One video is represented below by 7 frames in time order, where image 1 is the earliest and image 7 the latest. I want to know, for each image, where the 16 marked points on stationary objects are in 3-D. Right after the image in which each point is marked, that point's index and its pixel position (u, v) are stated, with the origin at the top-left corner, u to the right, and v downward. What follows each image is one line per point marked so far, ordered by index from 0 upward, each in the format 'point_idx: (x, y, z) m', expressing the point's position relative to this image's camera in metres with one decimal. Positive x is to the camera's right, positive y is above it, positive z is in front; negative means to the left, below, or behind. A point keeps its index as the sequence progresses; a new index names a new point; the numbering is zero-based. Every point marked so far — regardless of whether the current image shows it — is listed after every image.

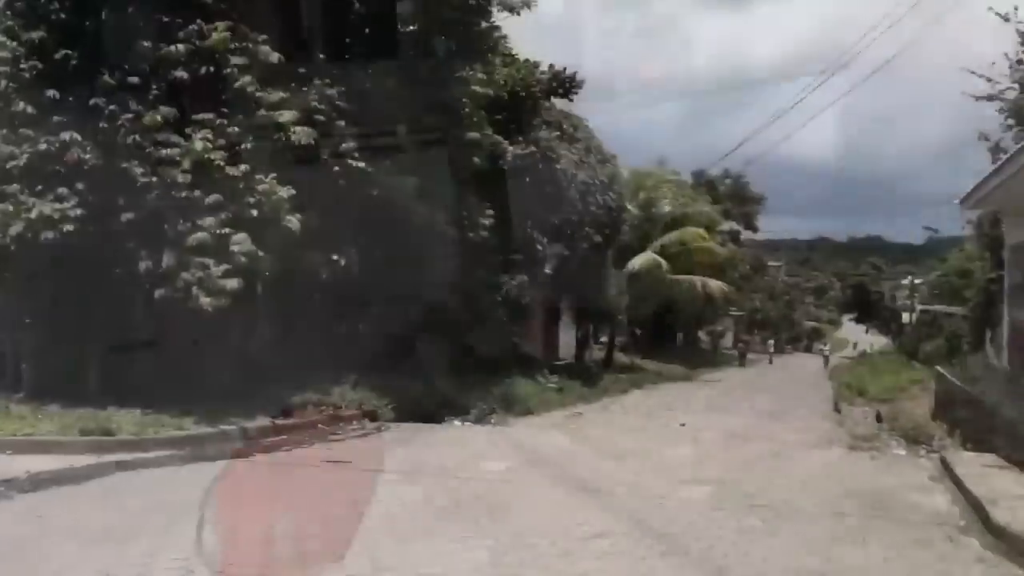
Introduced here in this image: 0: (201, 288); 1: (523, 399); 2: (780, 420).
0: (-3.8, 0.0, +11.0) m
1: (+0.1, -2.1, +17.5) m
2: (+5.1, -2.5, +17.3) m
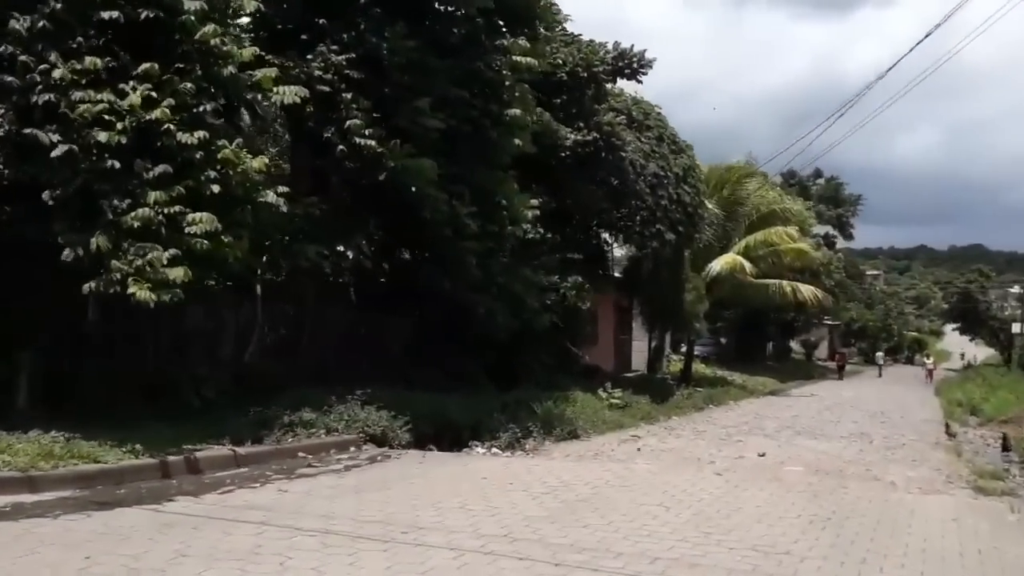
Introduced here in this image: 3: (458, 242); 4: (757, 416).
0: (-3.7, +0.1, +8.8) m
1: (+0.9, -2.1, +14.9) m
2: (+5.8, -2.6, +14.2) m
3: (-0.9, +0.8, +14.6) m
4: (+5.2, -2.8, +19.4) m
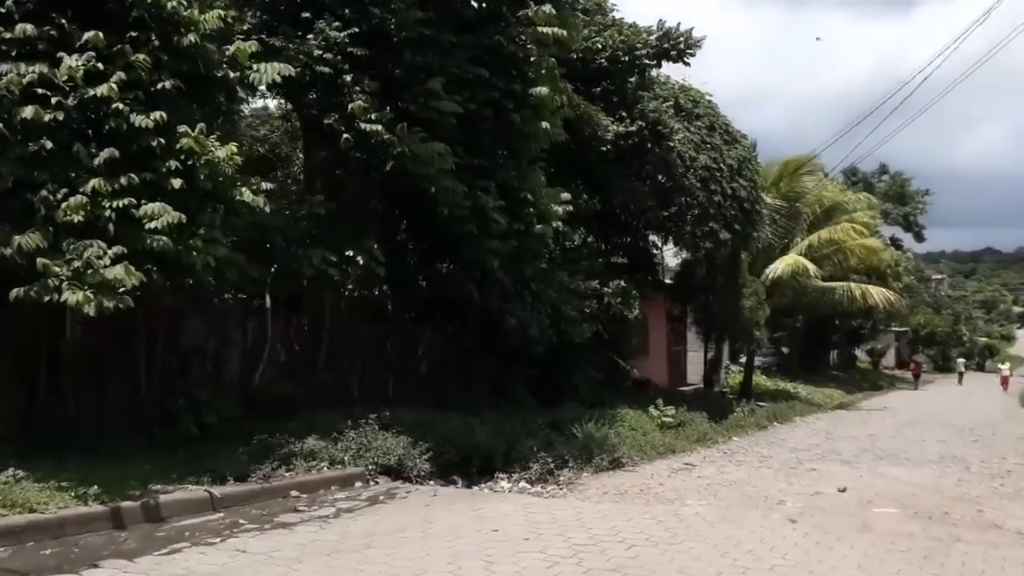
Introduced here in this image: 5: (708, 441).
0: (-3.5, 0.0, +7.3) m
1: (+1.4, -2.2, +13.1) m
2: (+6.3, -2.6, +12.1) m
3: (-0.4, +0.6, +12.9) m
4: (+6.1, -2.8, +17.3) m
5: (+3.6, -2.8, +16.3) m
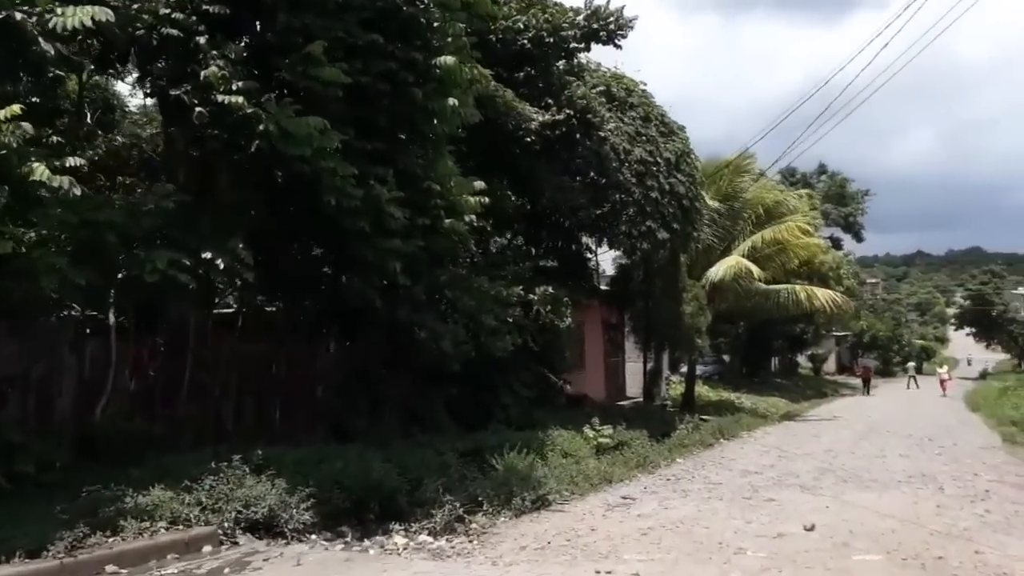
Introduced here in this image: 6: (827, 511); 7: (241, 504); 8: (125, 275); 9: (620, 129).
0: (-4.3, -0.1, +5.0) m
1: (+0.3, -2.3, +11.0) m
2: (+5.2, -2.5, +10.4) m
3: (-1.6, +0.5, +10.8) m
4: (+4.6, -2.9, +15.6) m
5: (+2.2, -2.8, +14.4) m
6: (+3.4, -2.4, +9.7) m
7: (-2.6, -2.1, +8.7) m
8: (-4.1, +0.1, +9.4) m
9: (+2.2, +3.2, +18.0) m
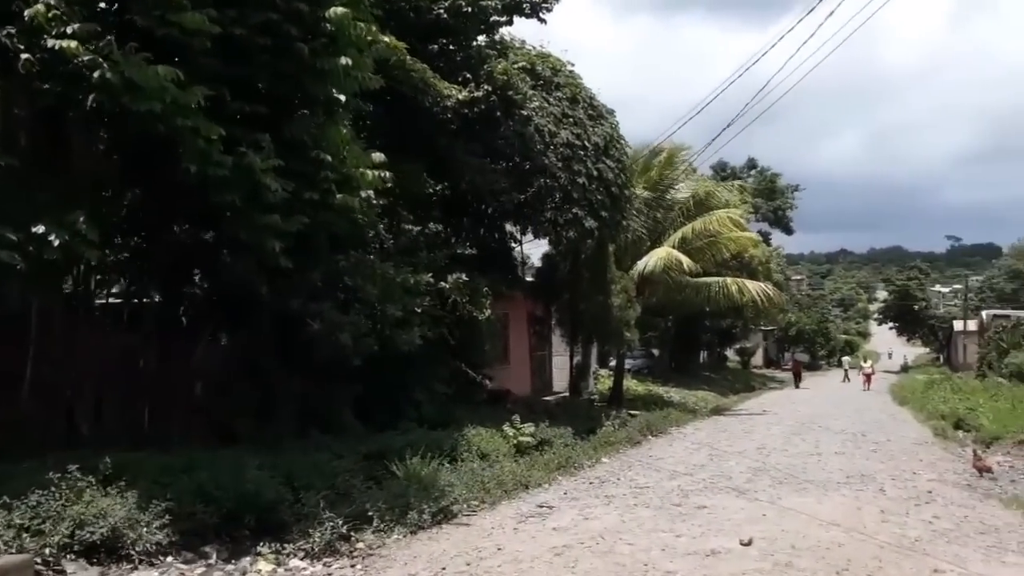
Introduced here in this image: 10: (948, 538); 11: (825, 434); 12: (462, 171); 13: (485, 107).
0: (-4.9, +0.1, +3.4) m
1: (-0.8, -2.1, +9.8) m
2: (+4.2, -2.3, +9.5) m
3: (-2.6, +0.7, +9.4) m
4: (+3.2, -2.7, +14.6) m
5: (+0.9, -2.6, +13.3) m
6: (+2.5, -2.2, +8.7) m
7: (-3.5, -1.9, +7.3) m
8: (-5.0, +0.3, +7.8) m
9: (+0.6, +3.4, +16.8) m
10: (+3.9, -2.3, +8.1) m
11: (+5.8, -2.7, +16.8) m
12: (-0.9, +2.1, +15.8) m
13: (-0.5, +3.1, +15.5) m
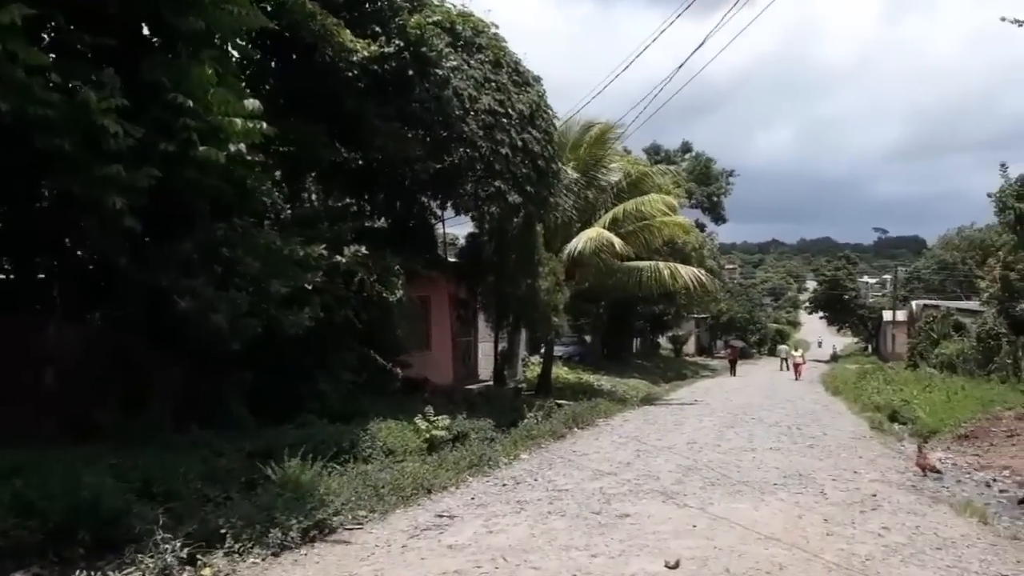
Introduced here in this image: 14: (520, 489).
0: (-5.4, +0.3, +1.7) m
1: (-1.8, -1.9, +8.4) m
2: (+3.2, -2.1, +8.5) m
3: (-3.6, +1.0, +7.8) m
4: (+1.9, -2.4, +13.5) m
5: (-0.3, -2.3, +12.0) m
6: (+1.6, -2.1, +7.5) m
7: (-4.3, -1.7, +5.7) m
8: (-5.8, +0.6, +6.1) m
9: (-0.8, +3.7, +15.4) m
10: (+3.1, -2.1, +7.1) m
11: (+4.3, -2.4, +15.9) m
12: (-2.2, +2.4, +14.4) m
13: (-1.8, +3.5, +14.1) m
14: (+0.1, -2.2, +10.0) m
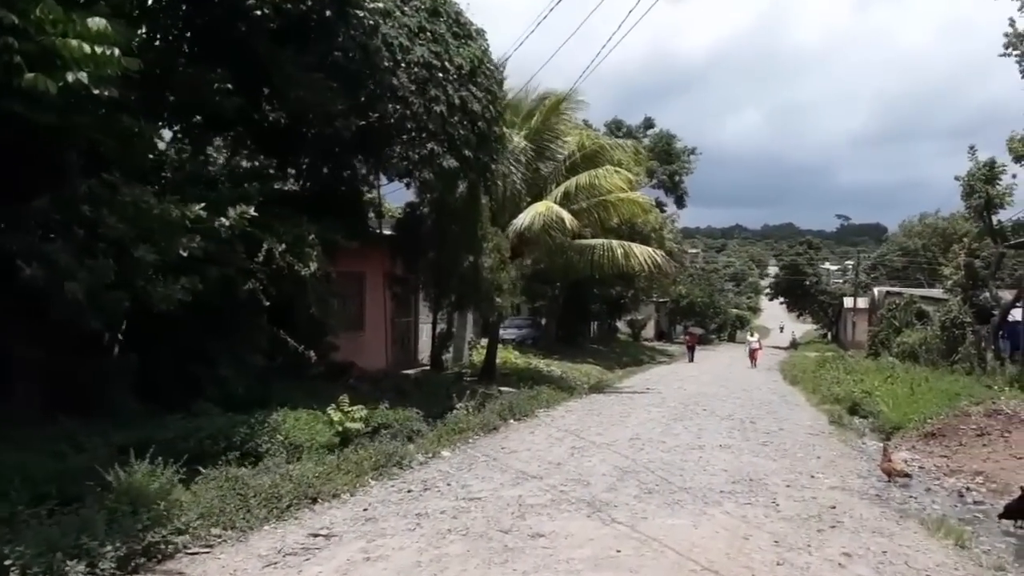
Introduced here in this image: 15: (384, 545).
0: (-6.0, +0.4, +0.1) m
1: (-2.6, -1.6, +6.9) m
2: (+2.4, -2.0, +7.2) m
3: (-4.3, +1.2, +6.2) m
4: (+0.9, -2.1, +12.1) m
5: (-1.3, -2.0, +10.6) m
6: (+0.8, -1.9, +6.2) m
7: (-5.0, -1.5, +4.1) m
8: (-6.5, +0.8, +4.4) m
9: (-1.8, +4.1, +13.9) m
10: (+2.3, -2.0, +5.8) m
11: (+3.2, -2.1, +14.6) m
12: (-3.2, +2.8, +12.7) m
13: (-2.8, +3.8, +12.5) m
14: (-0.8, -2.0, +8.6) m
15: (-0.9, -1.9, +6.9) m
